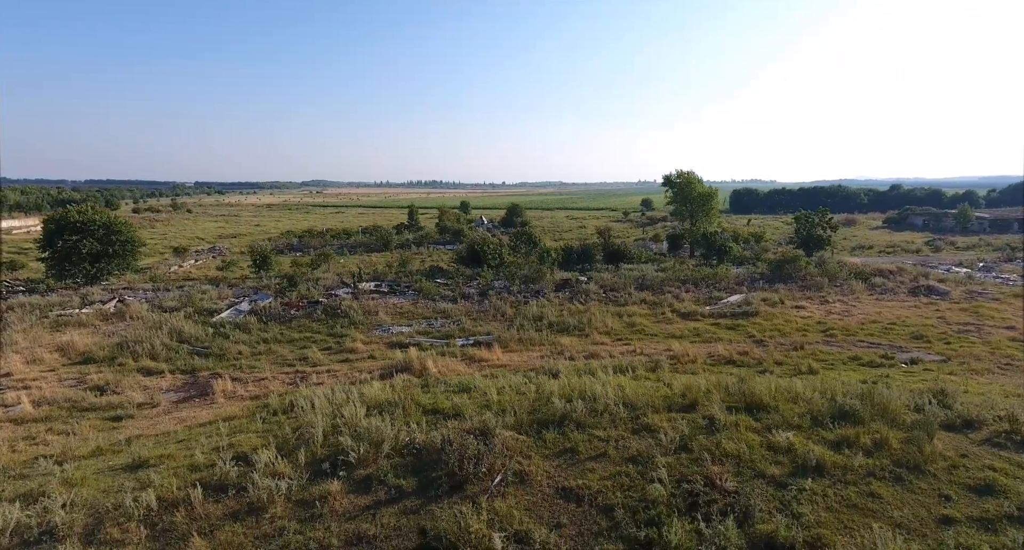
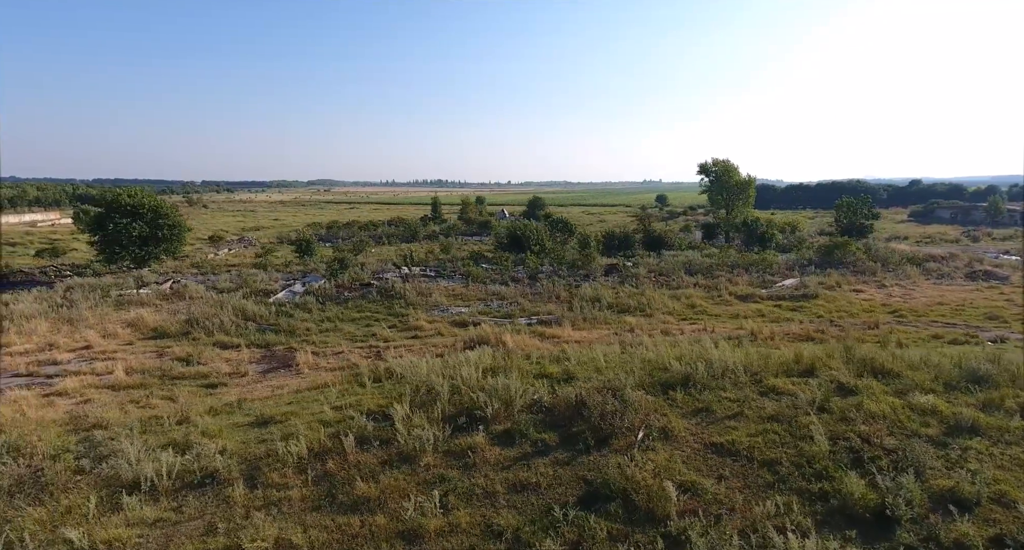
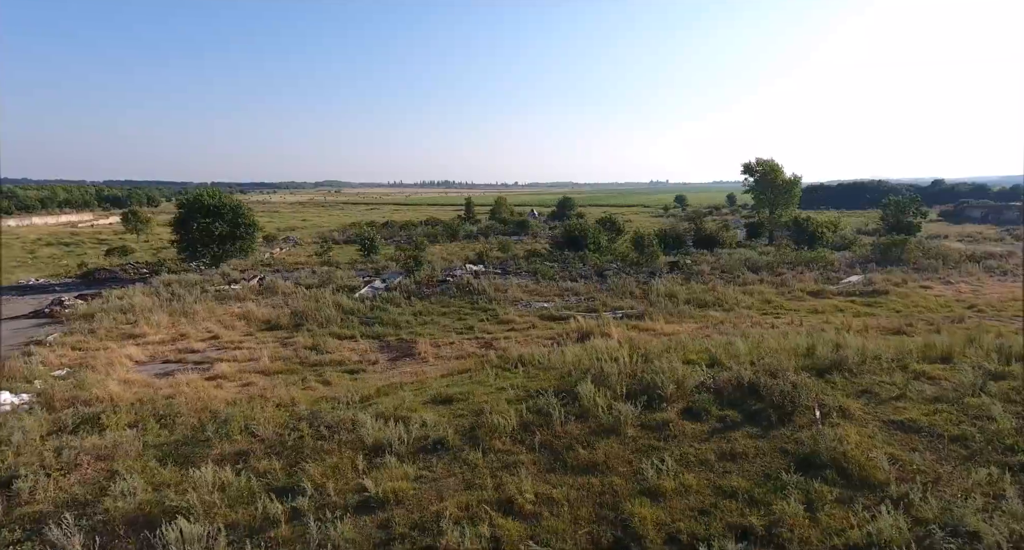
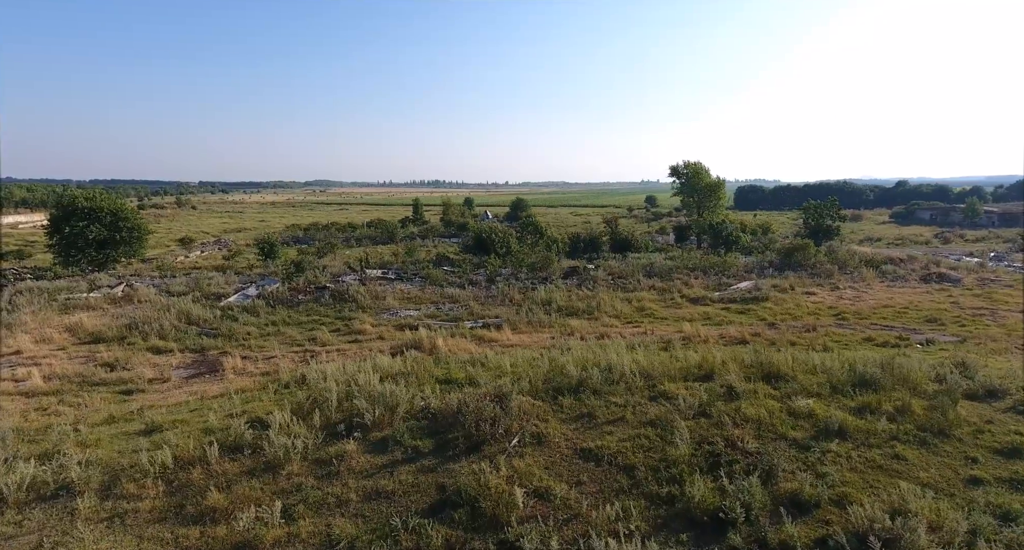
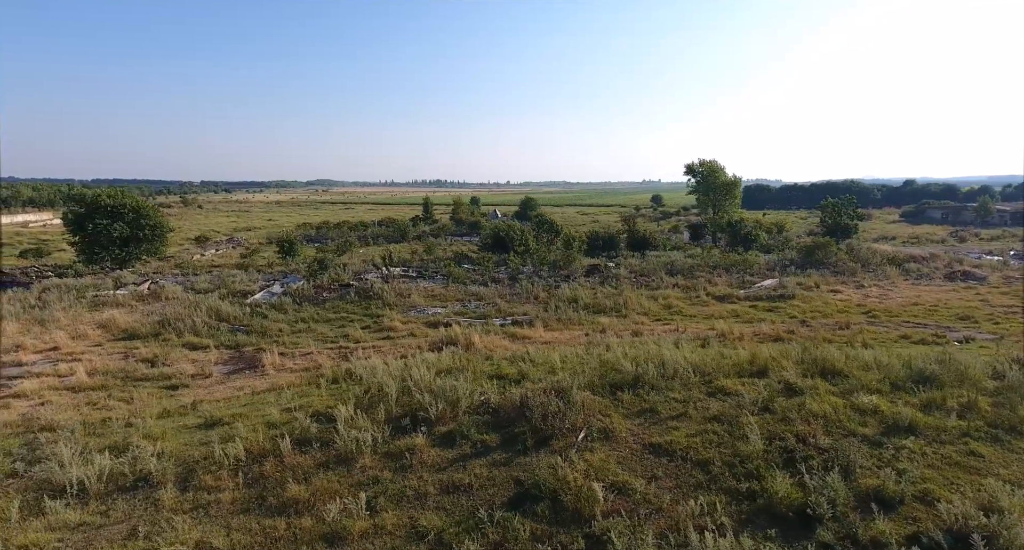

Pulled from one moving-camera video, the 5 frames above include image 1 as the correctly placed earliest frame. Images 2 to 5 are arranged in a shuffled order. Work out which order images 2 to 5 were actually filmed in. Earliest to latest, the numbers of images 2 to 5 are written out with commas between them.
4, 5, 2, 3
